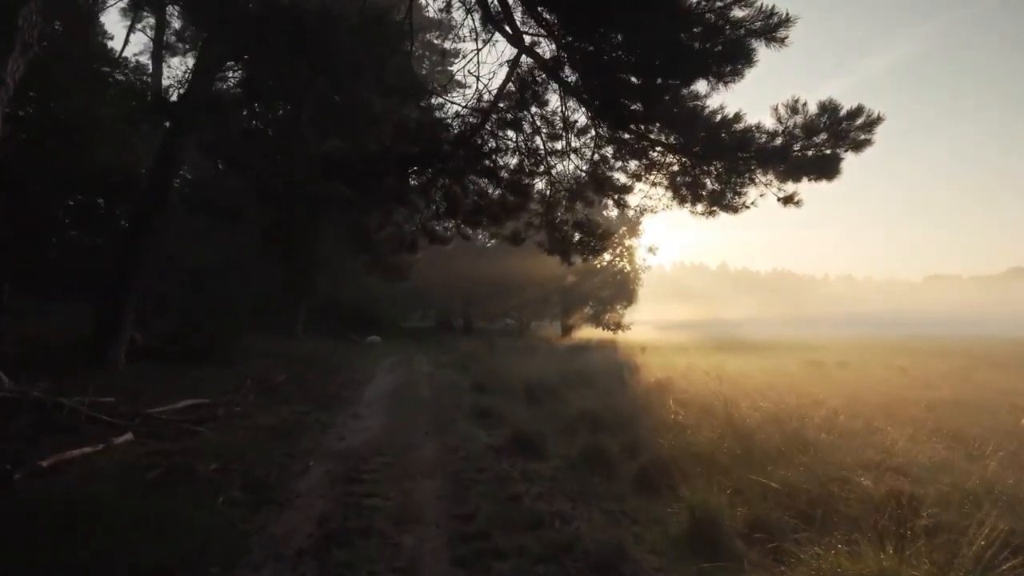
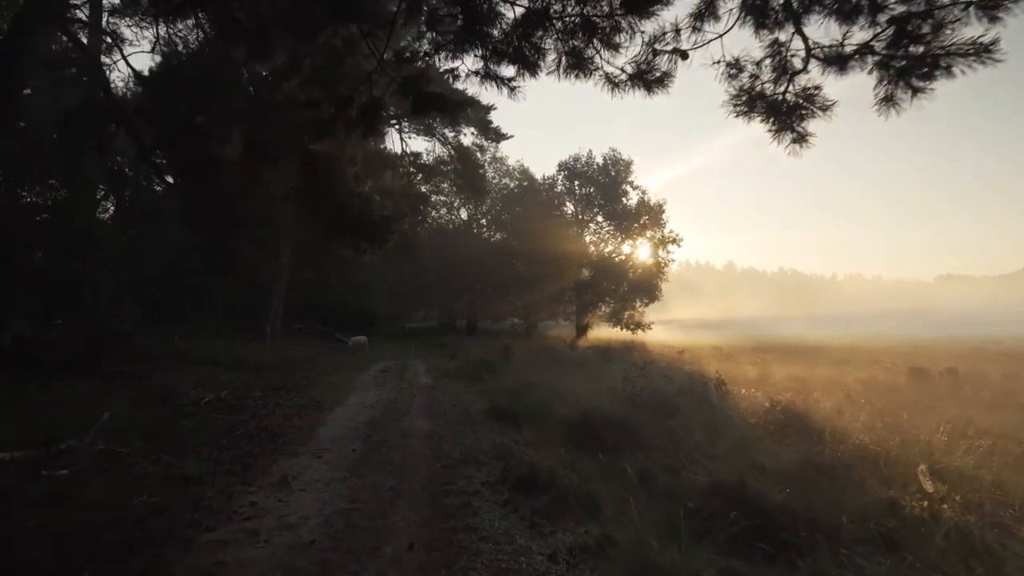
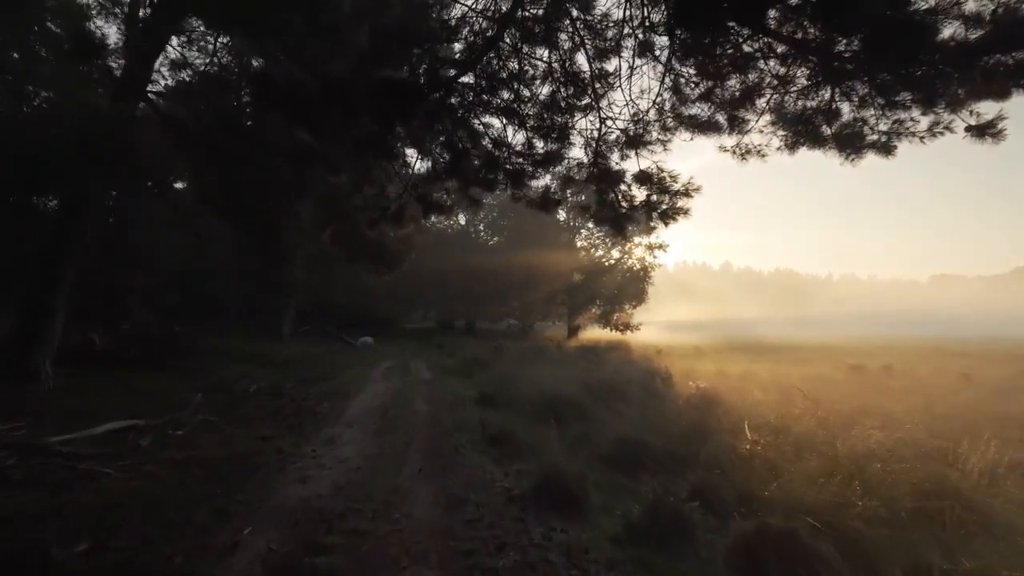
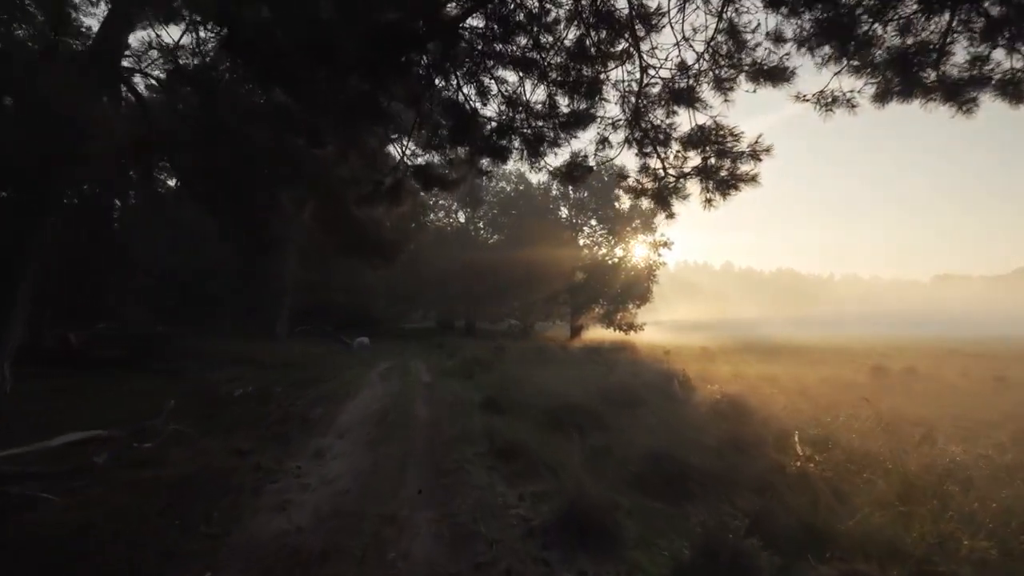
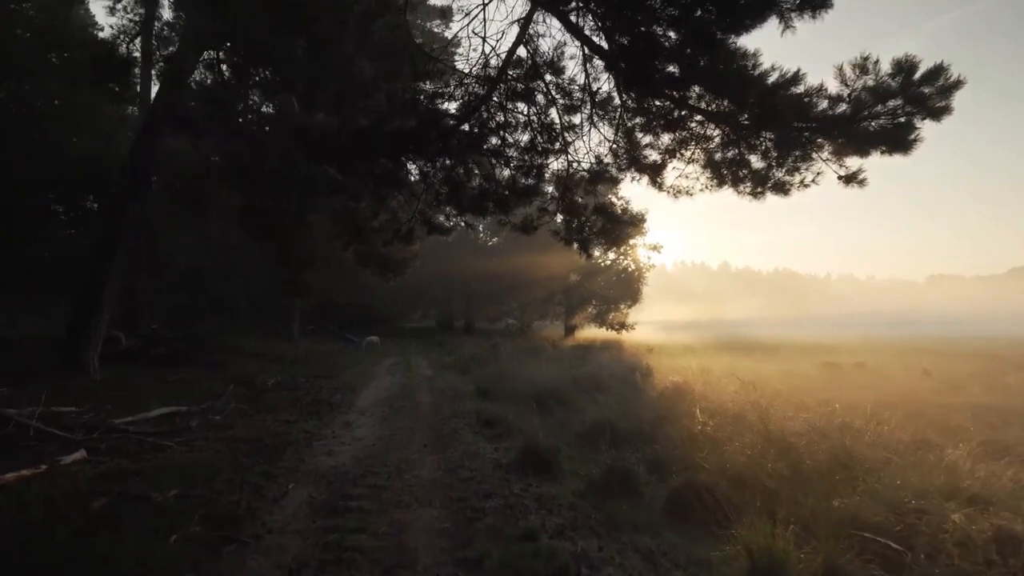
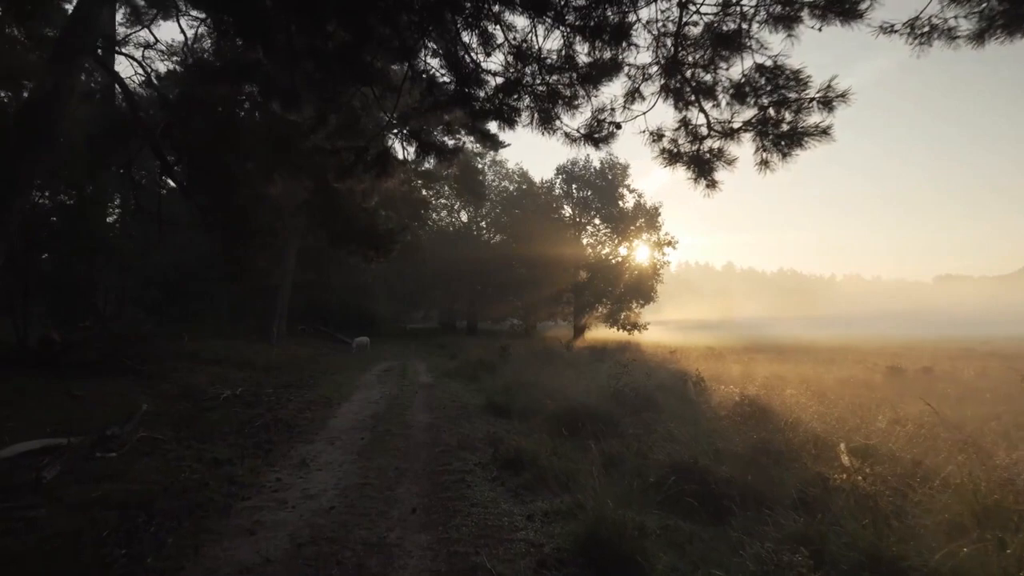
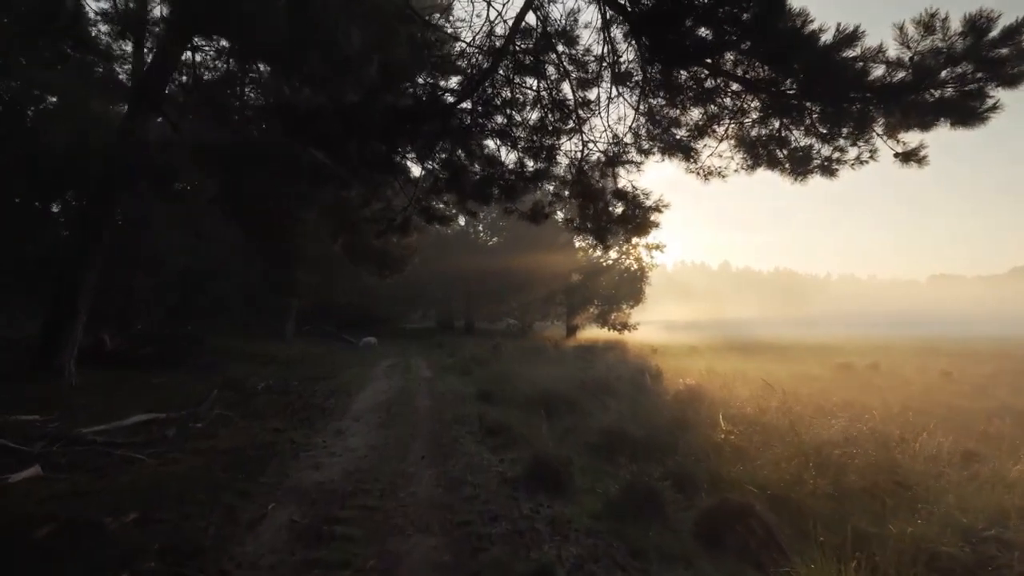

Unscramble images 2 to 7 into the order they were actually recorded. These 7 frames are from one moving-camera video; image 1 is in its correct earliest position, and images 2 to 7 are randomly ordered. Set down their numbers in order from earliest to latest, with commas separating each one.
5, 7, 3, 4, 6, 2
